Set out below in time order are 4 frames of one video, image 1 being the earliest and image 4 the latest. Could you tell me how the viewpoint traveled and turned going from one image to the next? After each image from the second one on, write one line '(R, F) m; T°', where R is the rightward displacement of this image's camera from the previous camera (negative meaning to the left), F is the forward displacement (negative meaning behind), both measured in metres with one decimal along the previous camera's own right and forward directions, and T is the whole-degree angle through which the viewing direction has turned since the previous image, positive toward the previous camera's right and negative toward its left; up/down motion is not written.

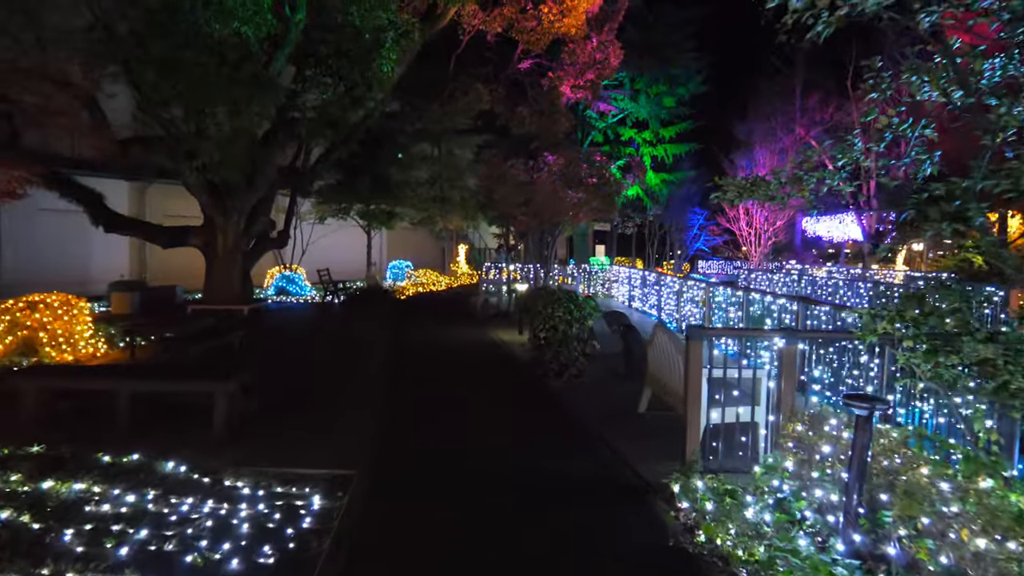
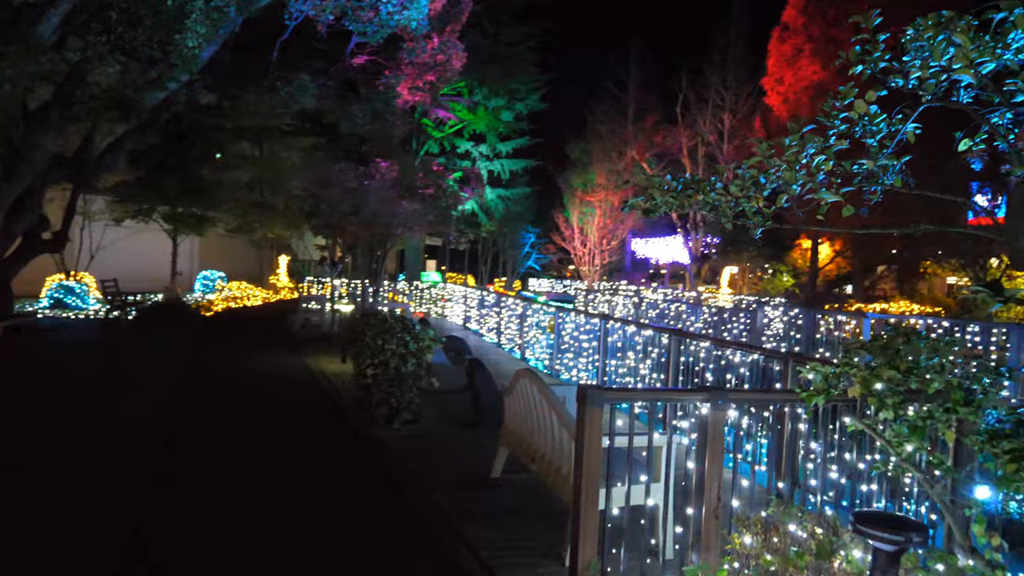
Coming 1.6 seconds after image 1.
(0.0, +1.8) m; +12°
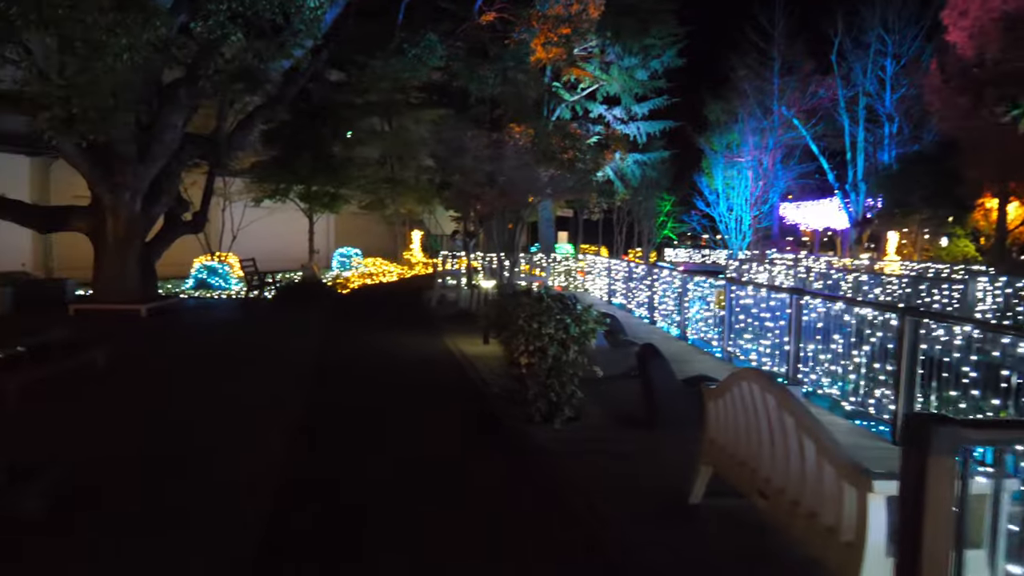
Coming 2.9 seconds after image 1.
(-0.4, +1.5) m; -9°
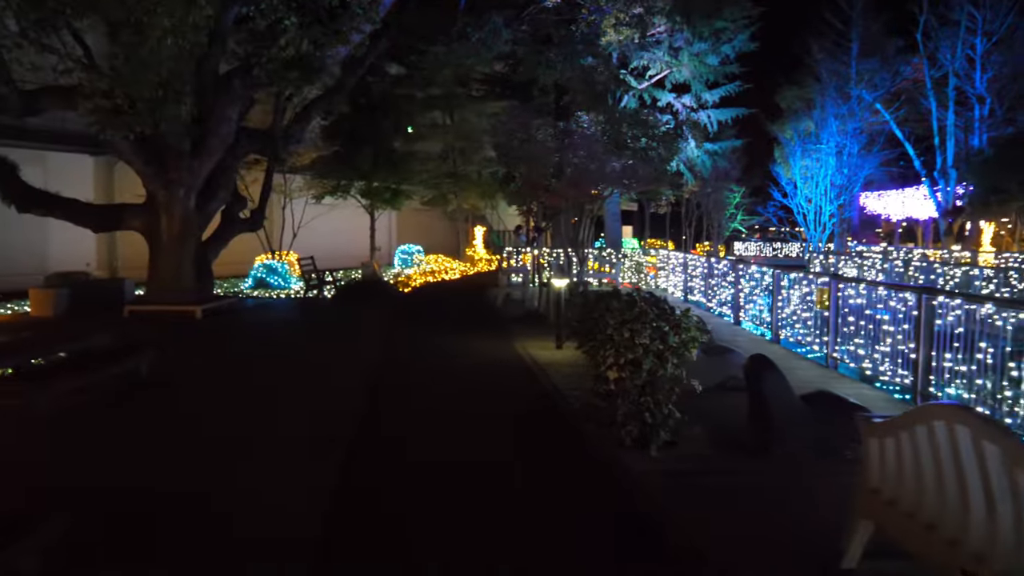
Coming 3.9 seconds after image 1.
(-0.2, +1.0) m; -4°
